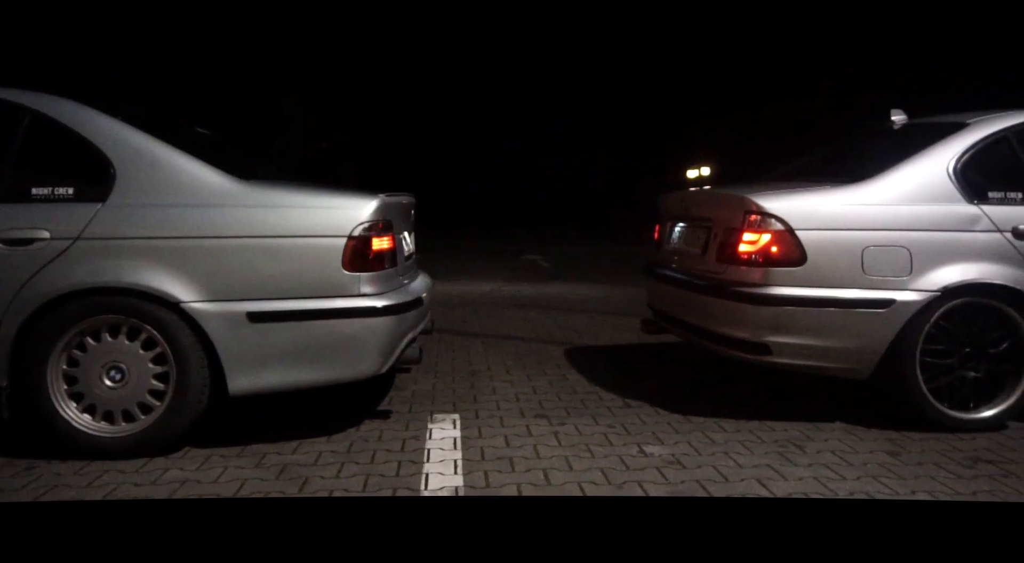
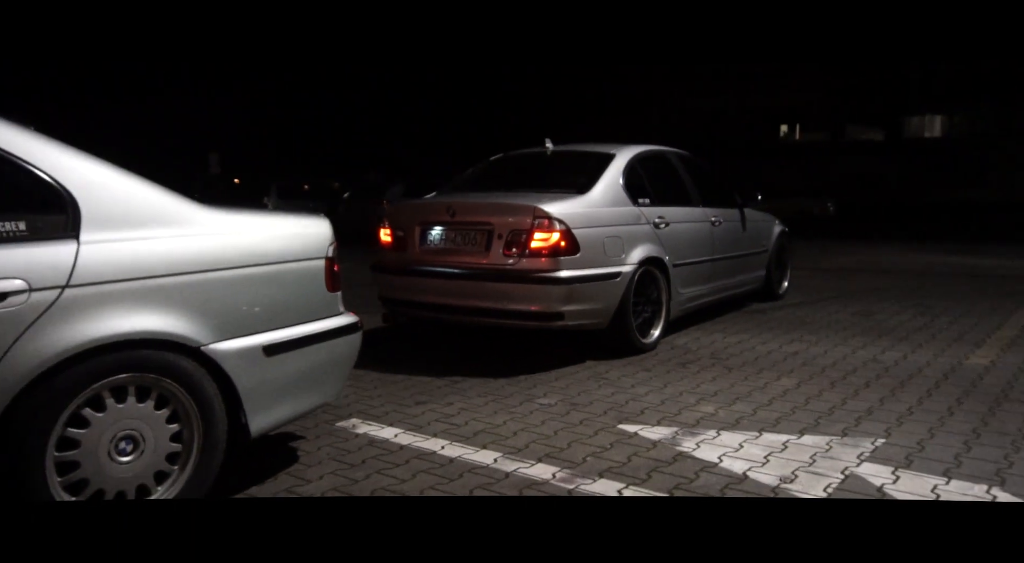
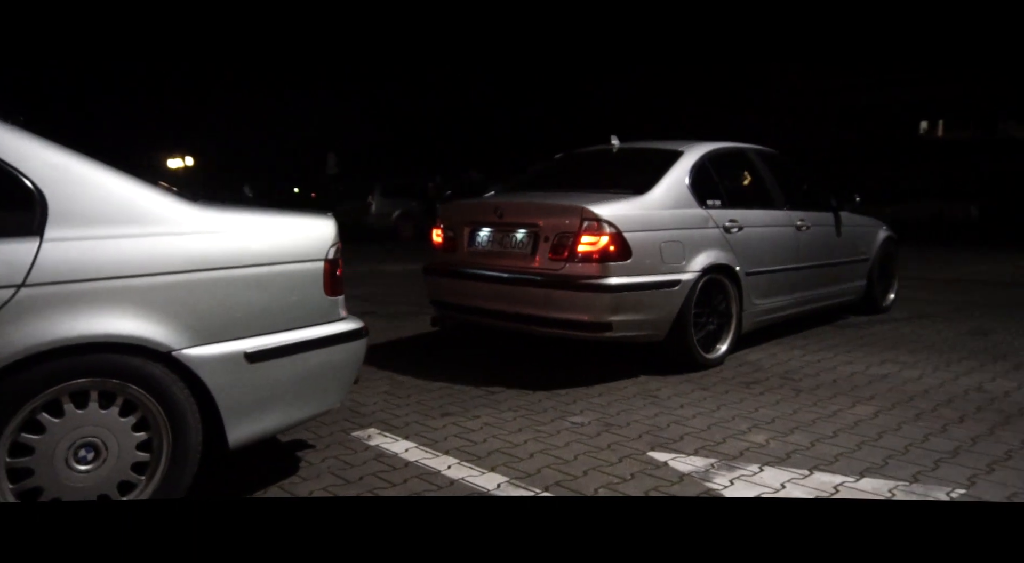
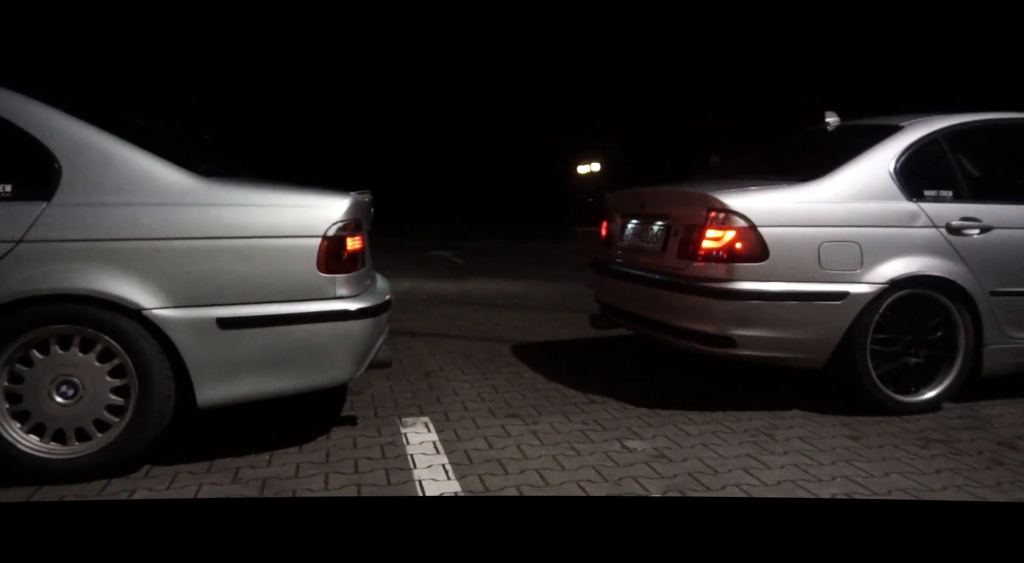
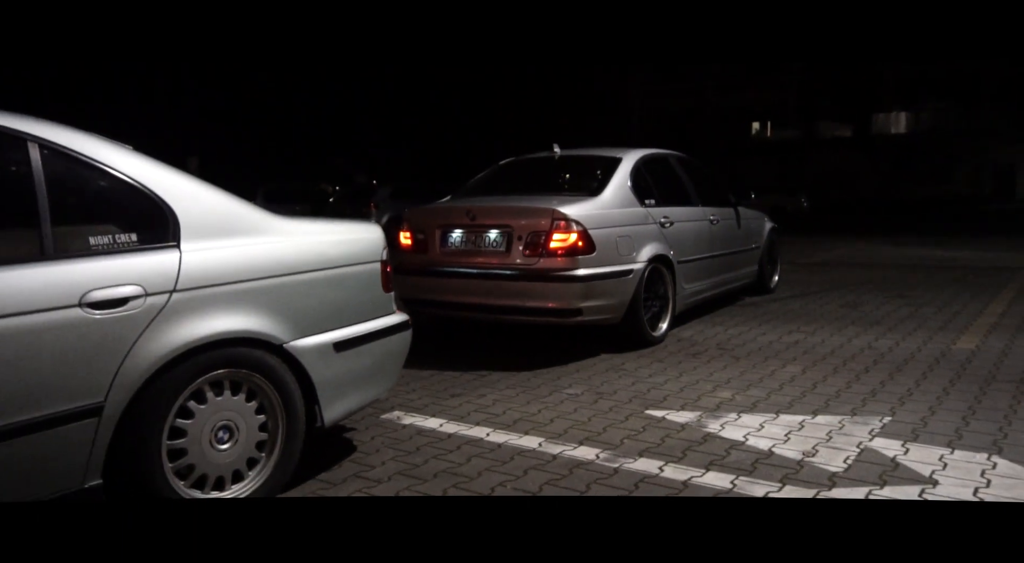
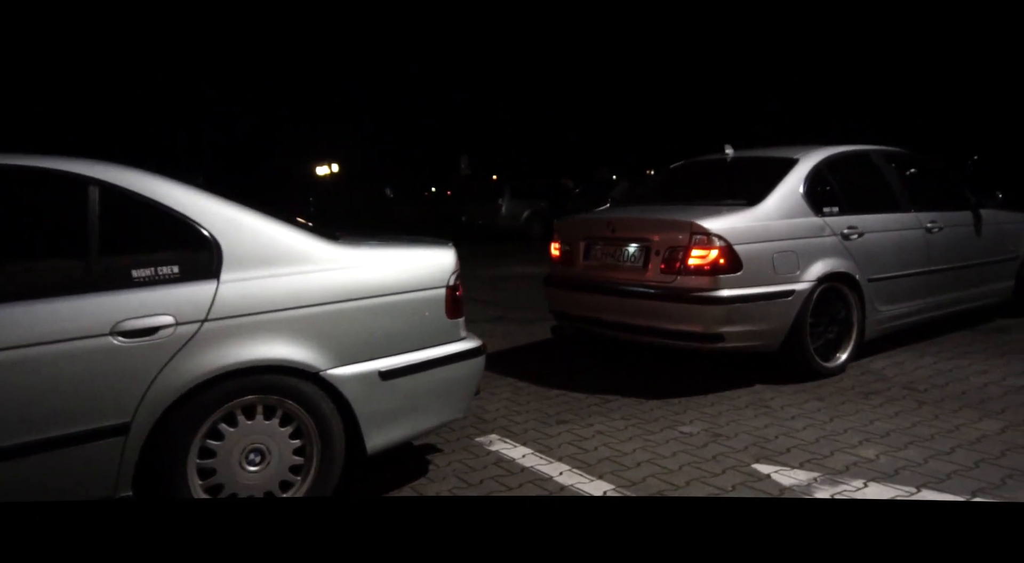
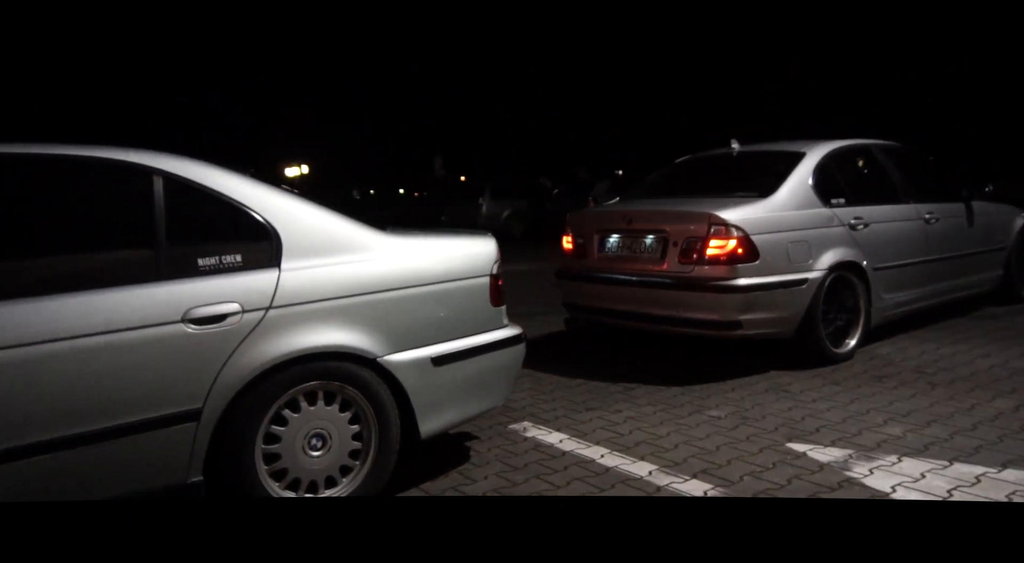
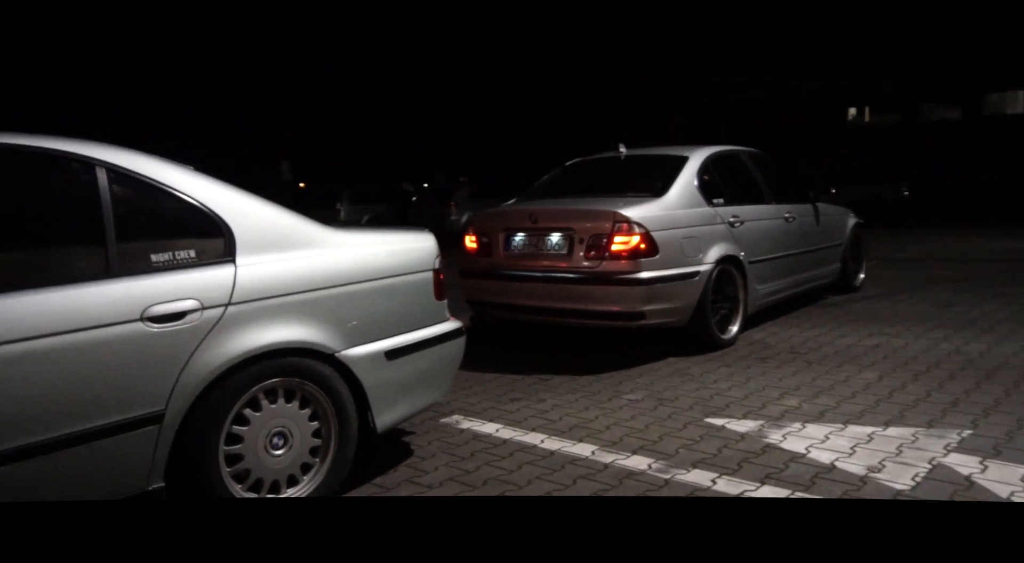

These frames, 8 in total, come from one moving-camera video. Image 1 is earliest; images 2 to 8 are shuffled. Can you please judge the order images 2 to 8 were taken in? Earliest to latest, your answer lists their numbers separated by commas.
4, 3, 2, 5, 8, 7, 6
